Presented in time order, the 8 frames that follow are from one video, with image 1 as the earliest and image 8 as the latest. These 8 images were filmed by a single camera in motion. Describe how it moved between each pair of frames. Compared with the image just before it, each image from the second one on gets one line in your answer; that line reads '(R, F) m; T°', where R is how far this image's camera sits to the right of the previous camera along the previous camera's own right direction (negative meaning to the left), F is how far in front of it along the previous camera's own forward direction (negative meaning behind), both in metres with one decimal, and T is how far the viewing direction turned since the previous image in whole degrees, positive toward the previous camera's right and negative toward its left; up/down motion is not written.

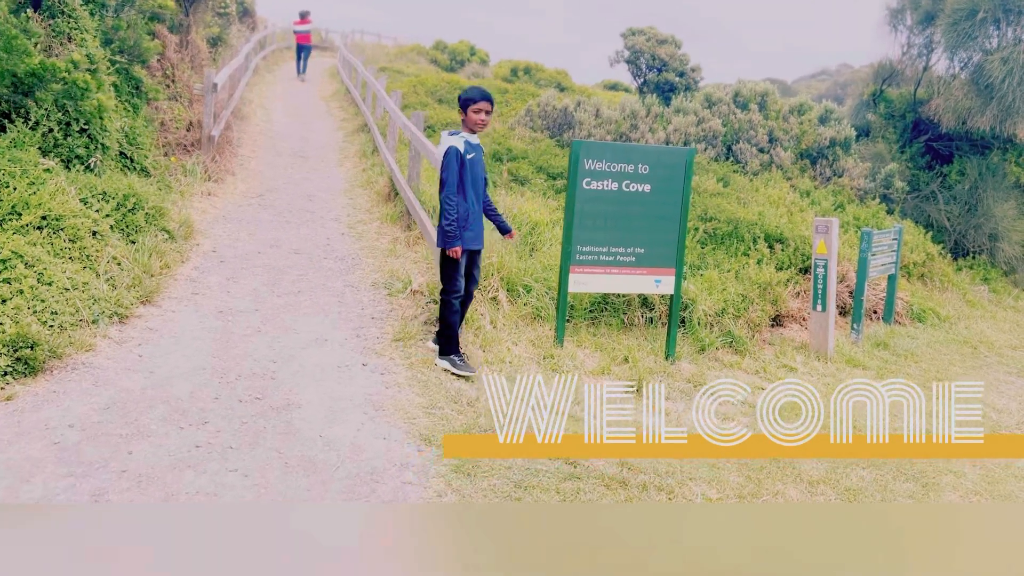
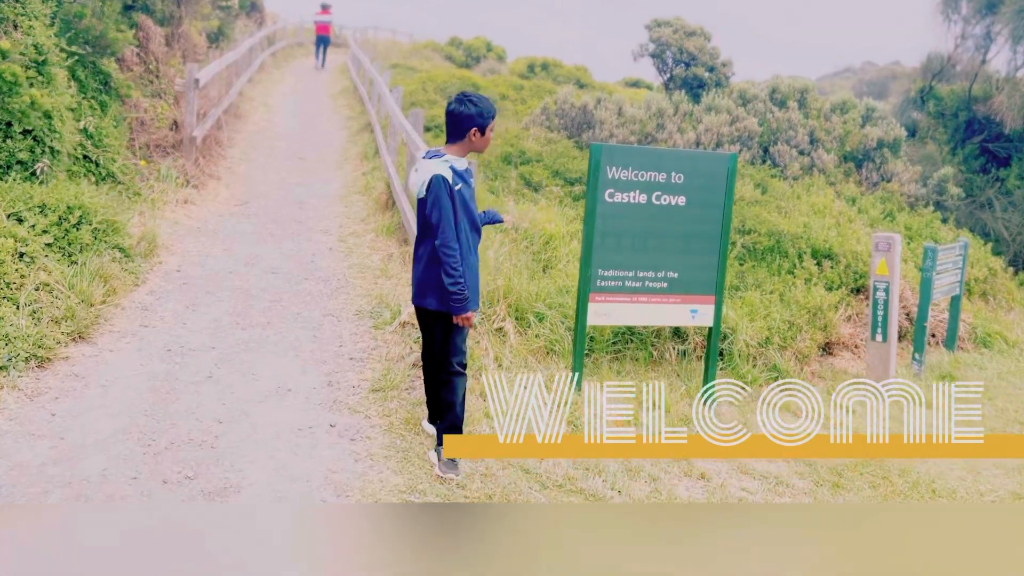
(+0.1, +0.9) m; -1°
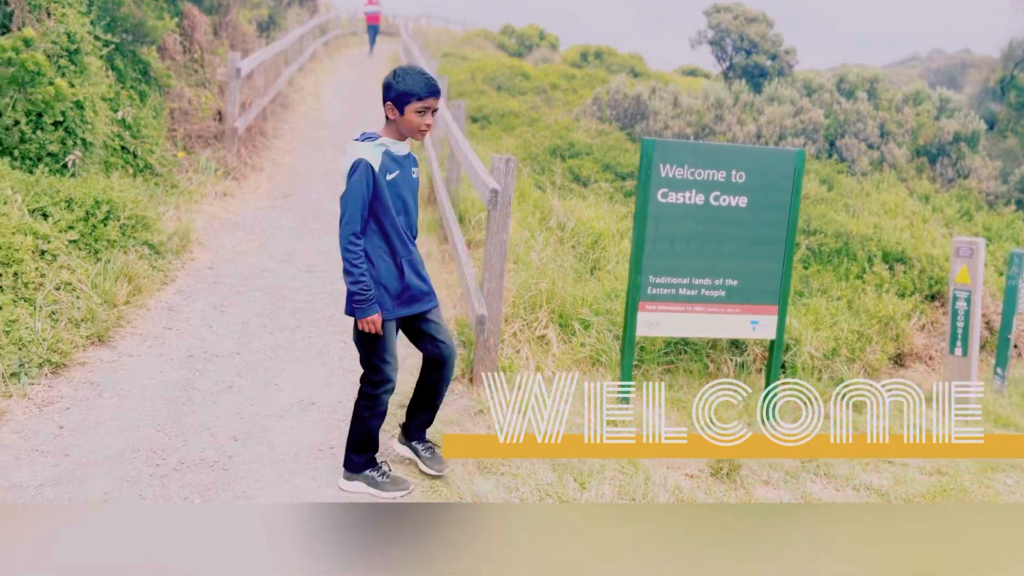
(0.0, +0.4) m; -3°
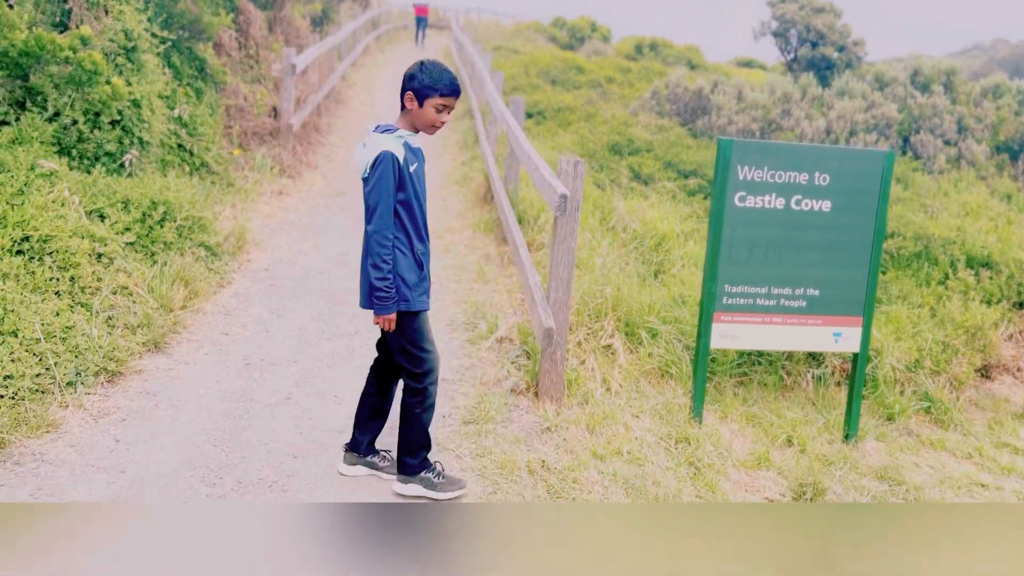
(-0.1, +0.2) m; -3°
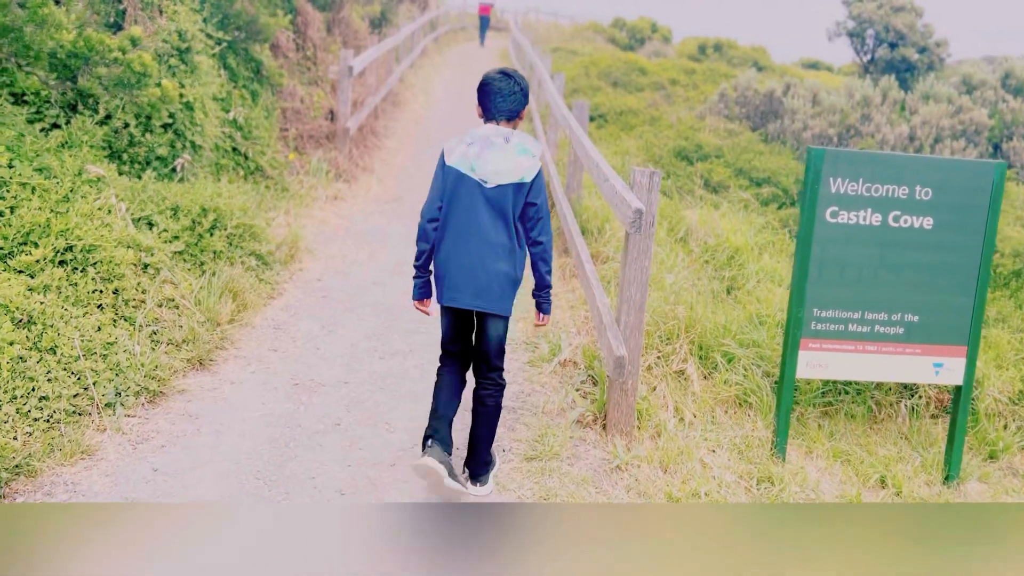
(-0.1, +0.3) m; -4°
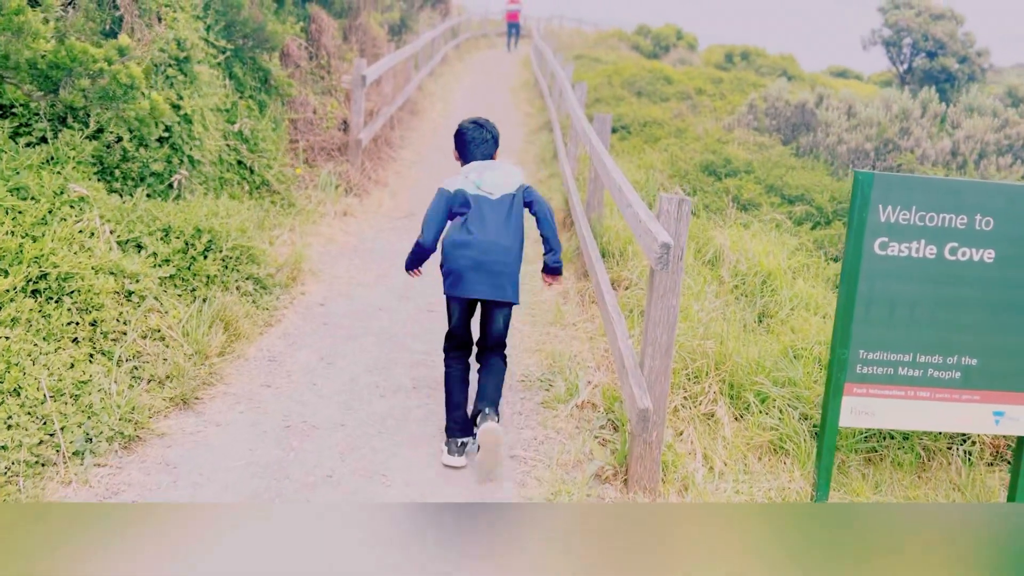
(0.0, +0.4) m; -1°
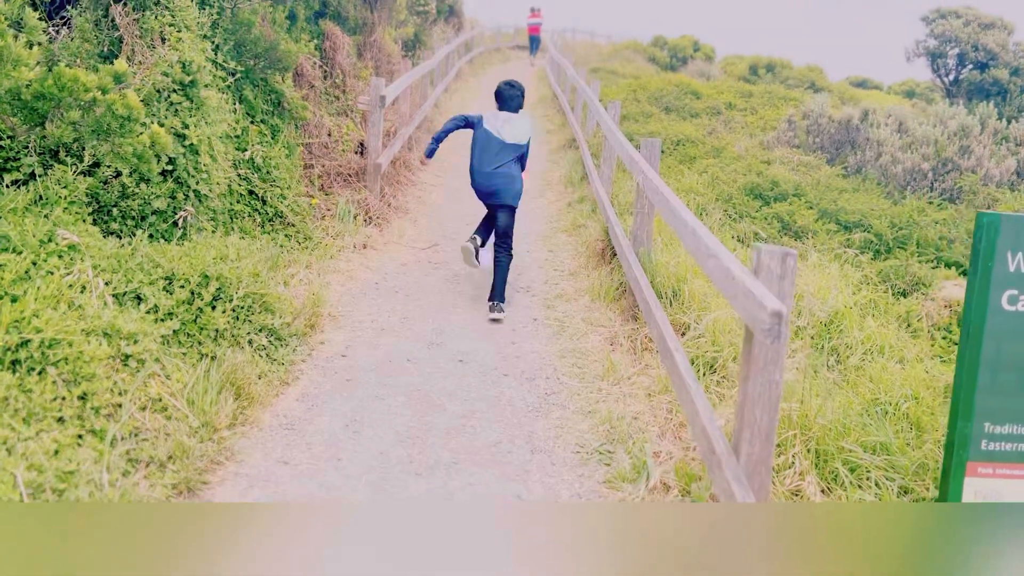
(-0.2, +0.5) m; -1°
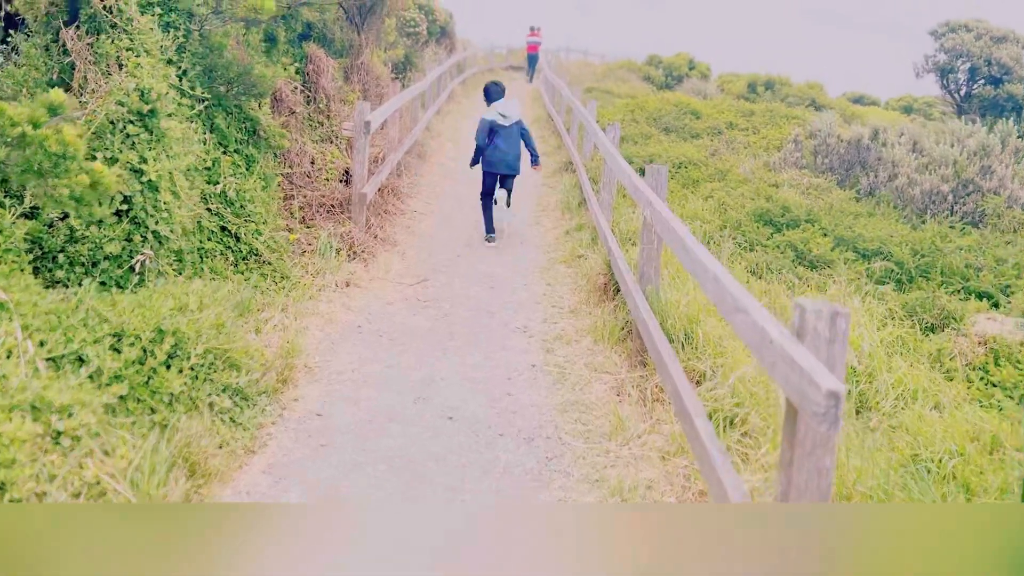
(0.0, +0.4) m; 0°
